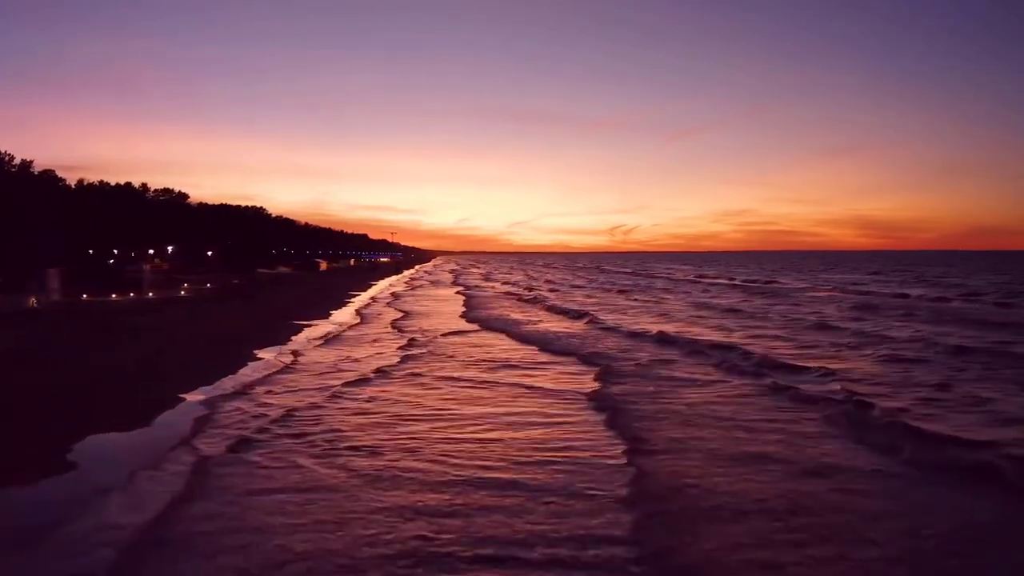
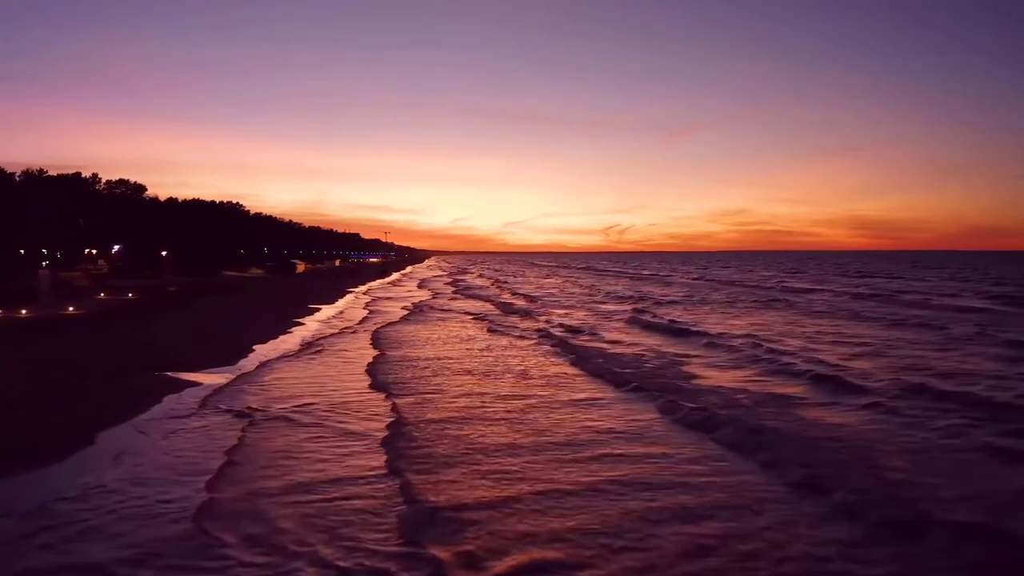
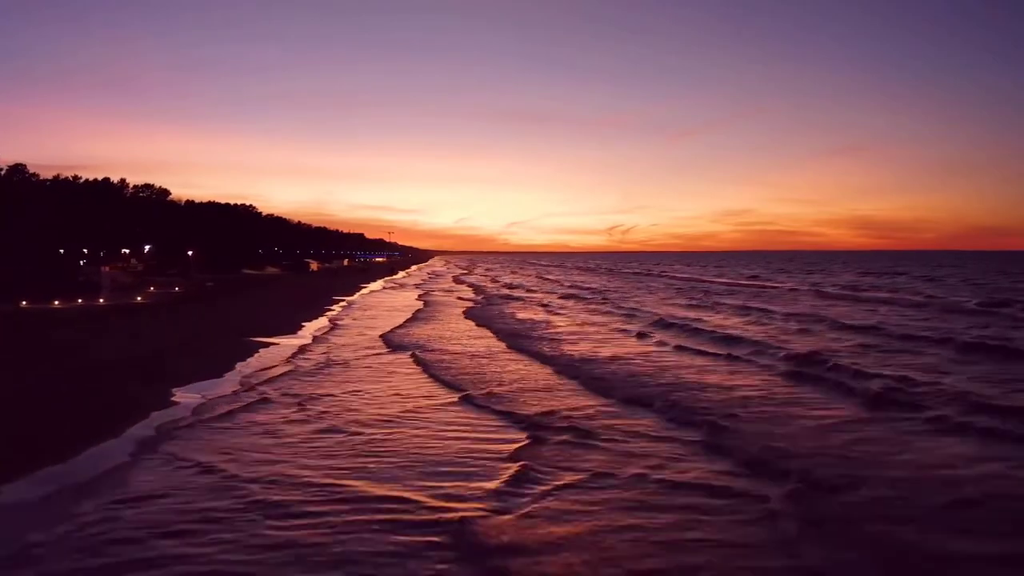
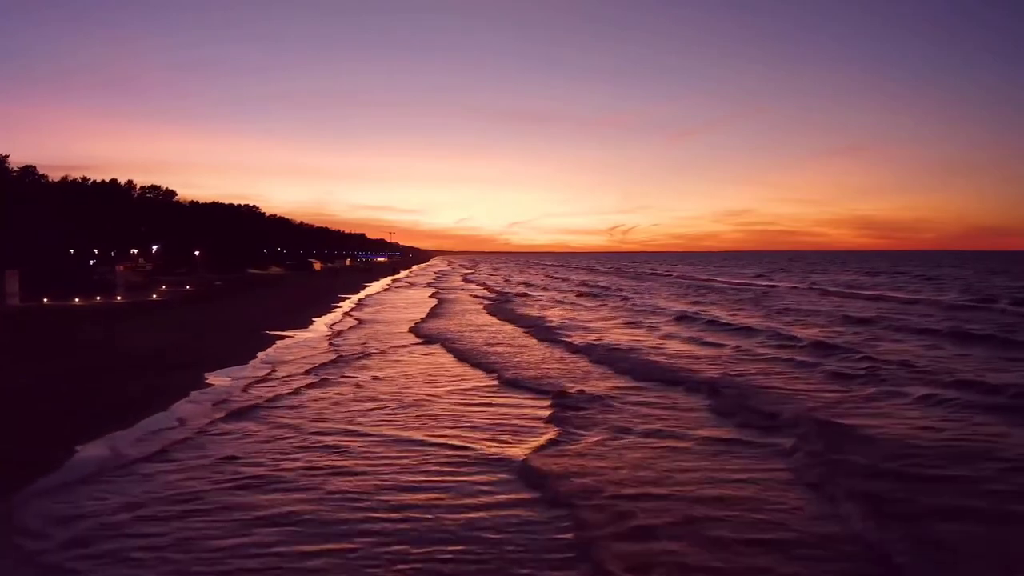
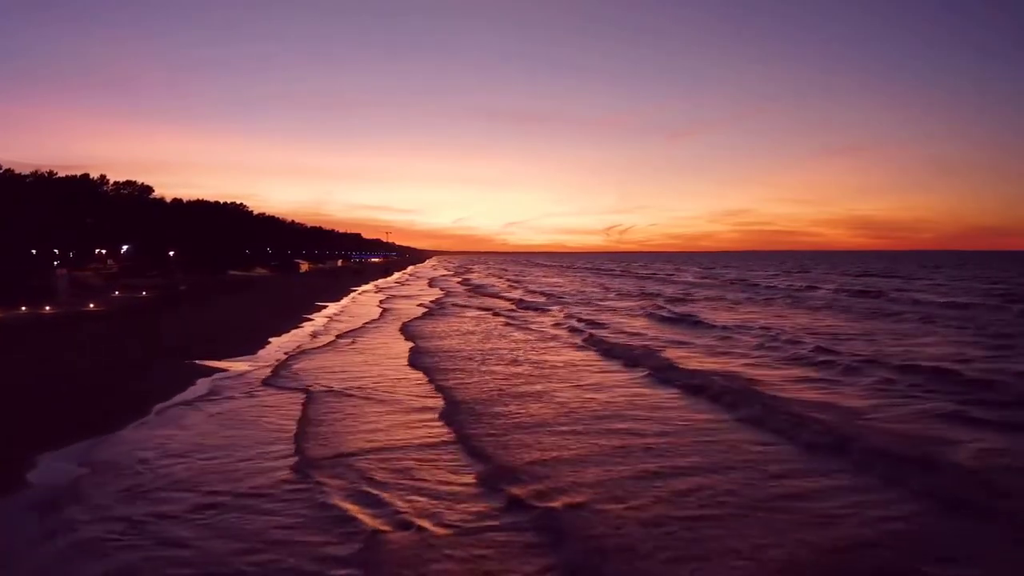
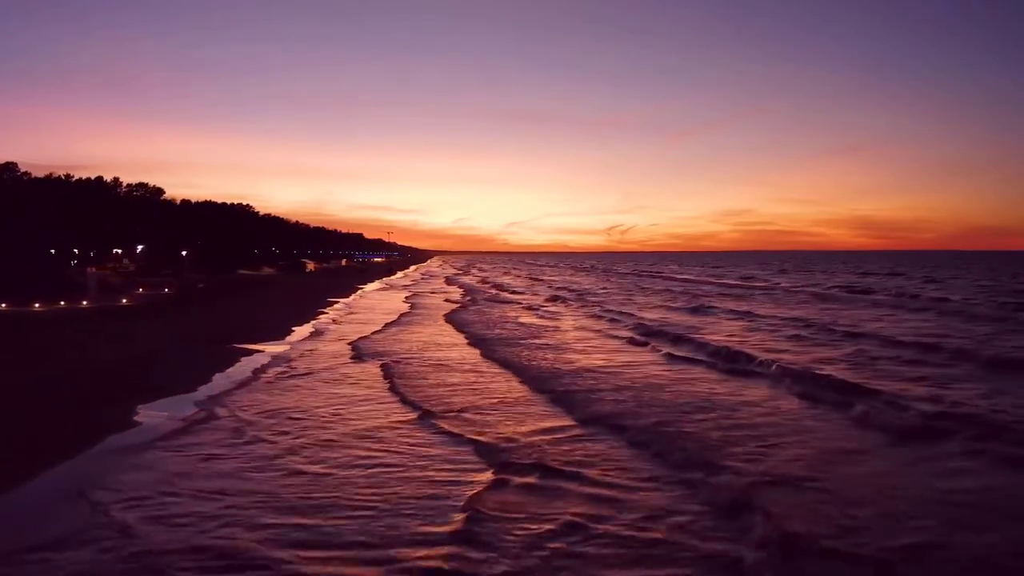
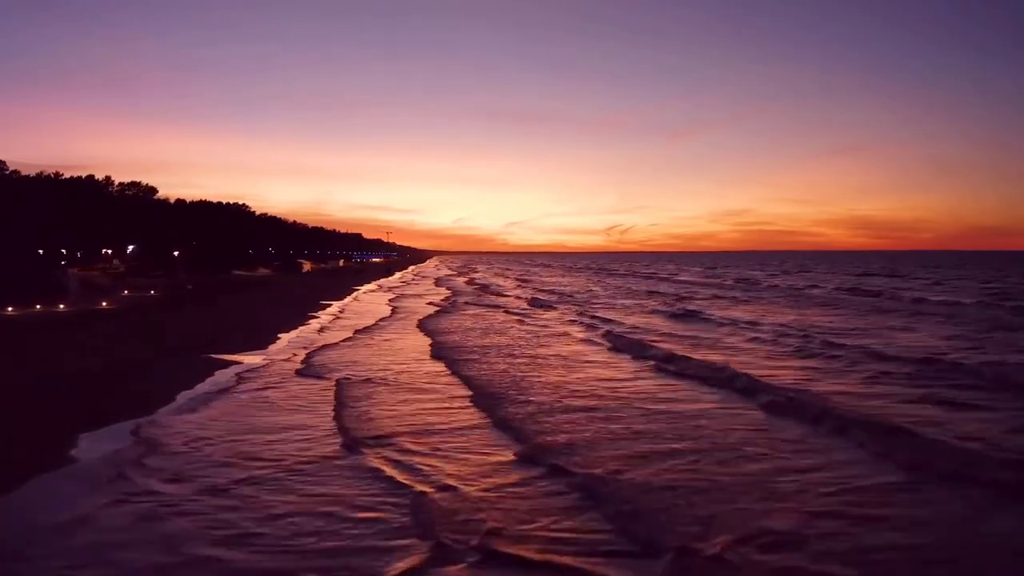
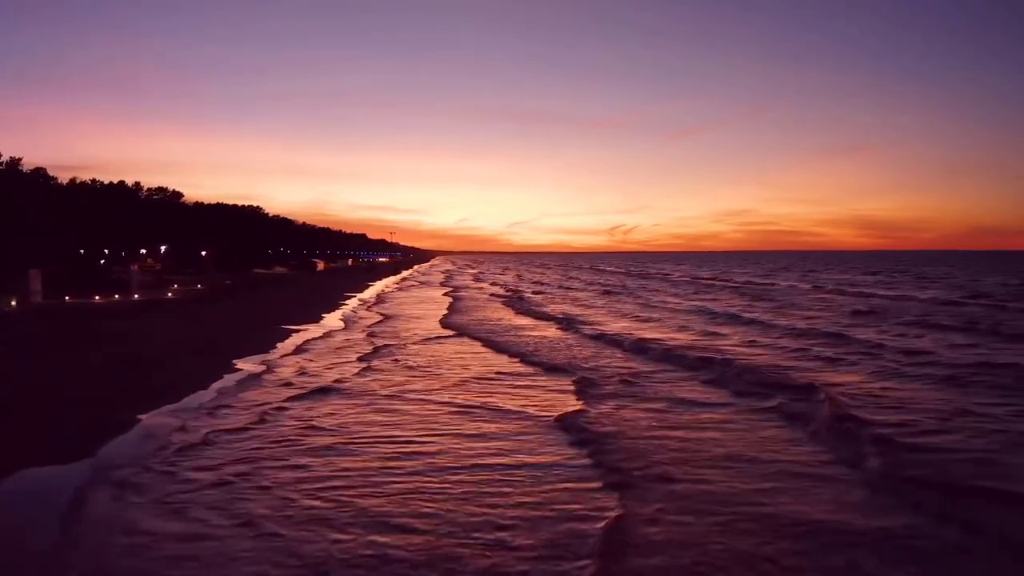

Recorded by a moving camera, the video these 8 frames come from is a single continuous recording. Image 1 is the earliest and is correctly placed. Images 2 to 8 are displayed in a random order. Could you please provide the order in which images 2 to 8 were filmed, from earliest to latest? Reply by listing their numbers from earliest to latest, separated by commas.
8, 4, 3, 6, 7, 5, 2
